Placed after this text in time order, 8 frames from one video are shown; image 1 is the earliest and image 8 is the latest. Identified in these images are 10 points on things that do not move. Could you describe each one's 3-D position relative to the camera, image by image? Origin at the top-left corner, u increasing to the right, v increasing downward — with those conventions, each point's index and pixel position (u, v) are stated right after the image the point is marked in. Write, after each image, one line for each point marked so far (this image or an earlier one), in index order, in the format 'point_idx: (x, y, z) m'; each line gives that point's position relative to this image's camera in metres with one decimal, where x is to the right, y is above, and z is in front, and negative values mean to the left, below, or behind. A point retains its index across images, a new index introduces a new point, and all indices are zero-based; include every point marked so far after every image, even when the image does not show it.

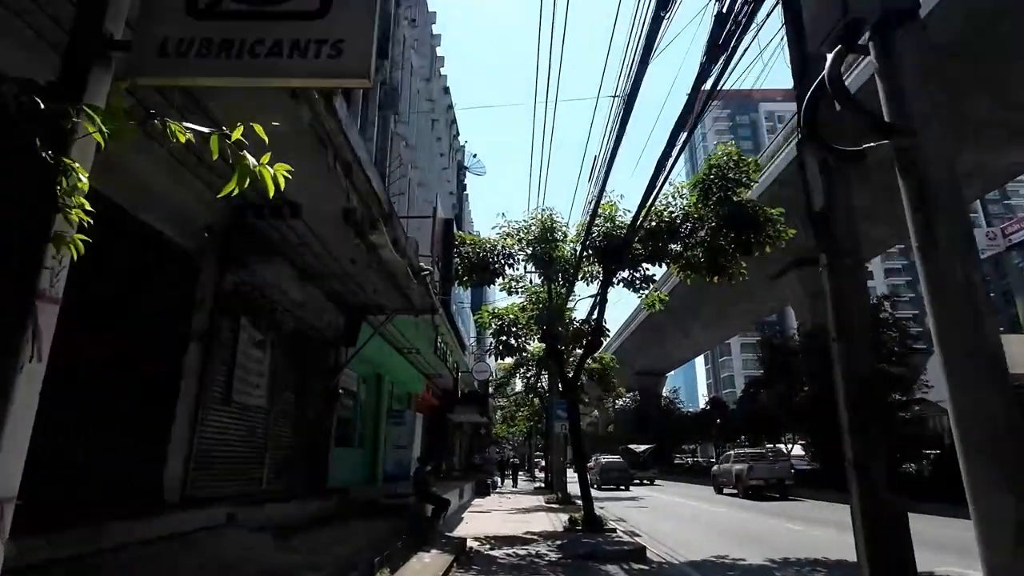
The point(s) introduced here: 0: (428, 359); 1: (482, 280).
0: (-2.3, -1.9, +15.2) m
1: (-0.7, +0.2, +12.5) m
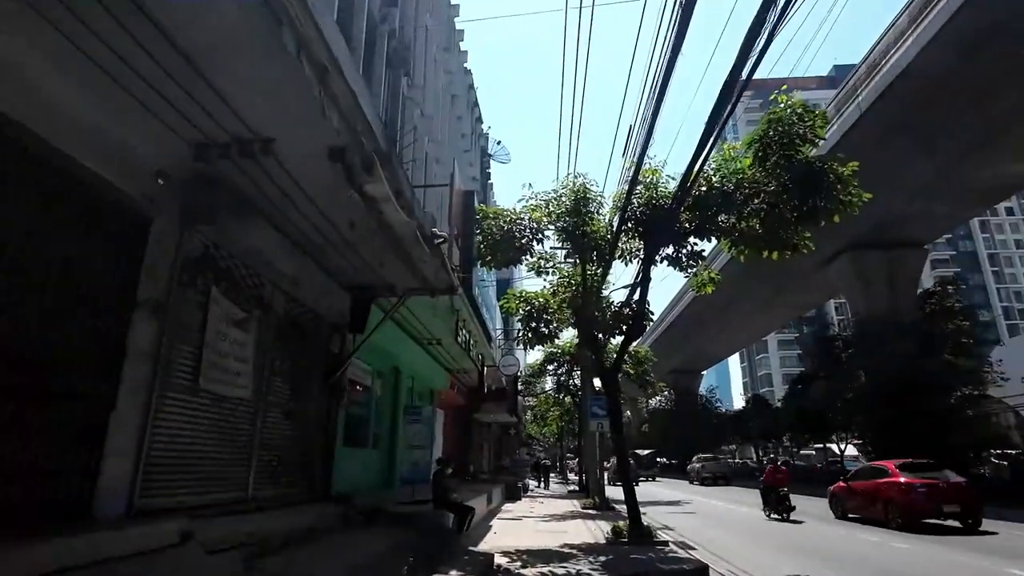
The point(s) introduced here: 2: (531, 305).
0: (-1.6, -1.6, +13.9) m
1: (-0.1, +0.6, +11.1) m
2: (+0.4, -0.4, +11.8) m
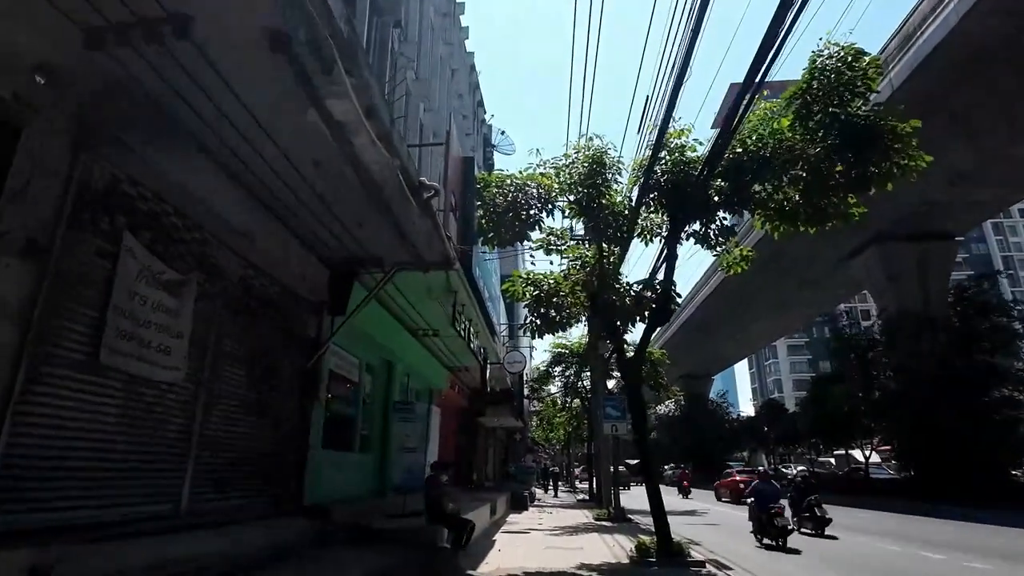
0: (-1.4, -1.2, +12.4) m
1: (0.0, +1.0, +9.7) m
2: (+0.5, 0.0, +10.4) m
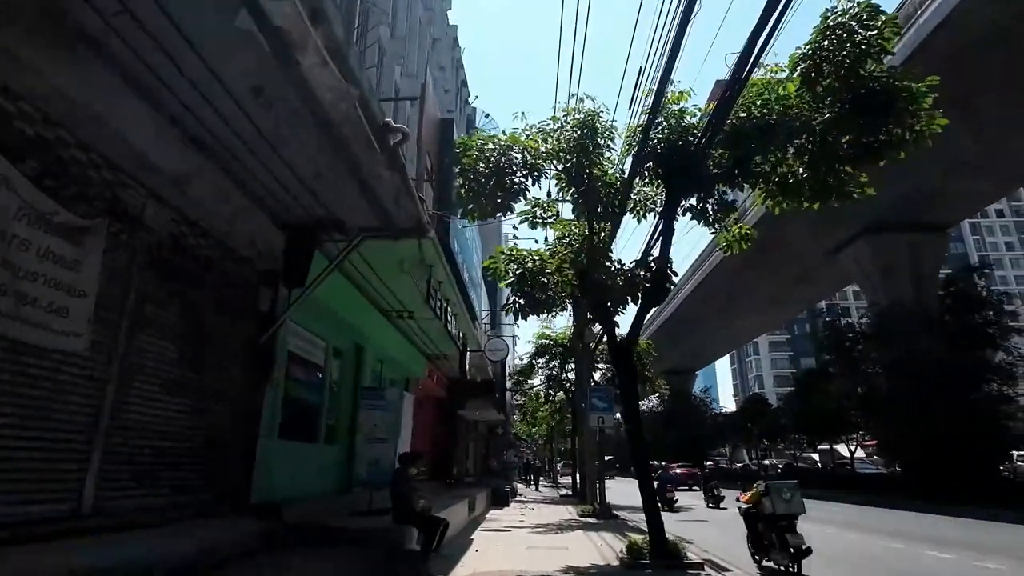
0: (-1.8, -0.8, +11.6) m
1: (-0.3, +1.4, +8.9) m
2: (+0.2, +0.4, +9.6) m
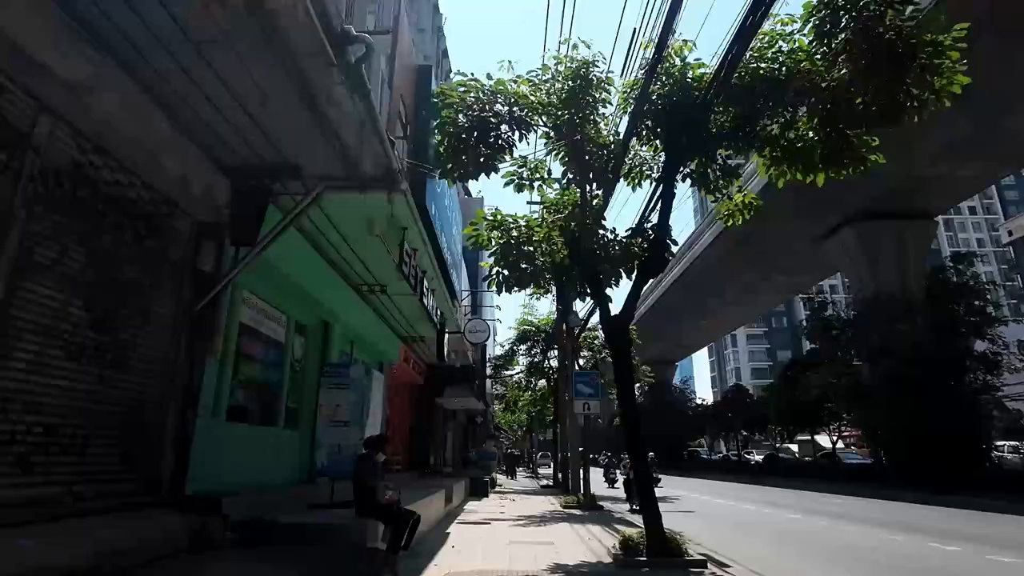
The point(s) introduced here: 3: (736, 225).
0: (-2.1, -0.3, +10.6) m
1: (-0.5, +1.8, +7.9) m
2: (0.0, +0.8, +8.7) m
3: (+3.7, +1.0, +9.2) m
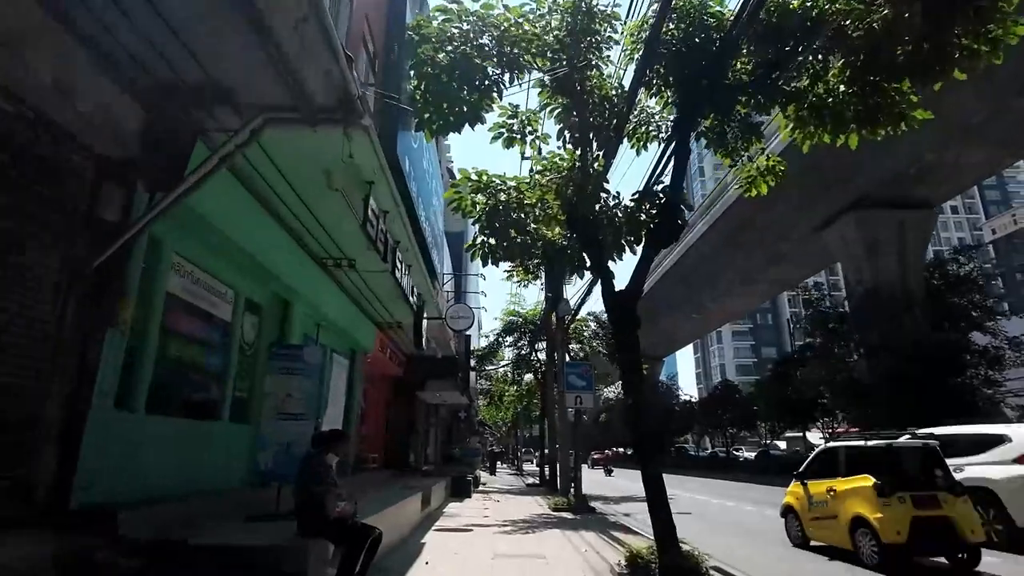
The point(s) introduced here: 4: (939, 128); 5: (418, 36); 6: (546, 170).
0: (-2.4, +0.1, +9.4) m
1: (-0.6, +2.2, +6.7) m
2: (-0.2, +1.2, +7.5) m
3: (+3.6, +1.4, +8.1) m
4: (+14.2, +5.3, +18.6) m
5: (-1.1, +3.0, +6.8) m
6: (+0.5, +1.6, +7.7) m
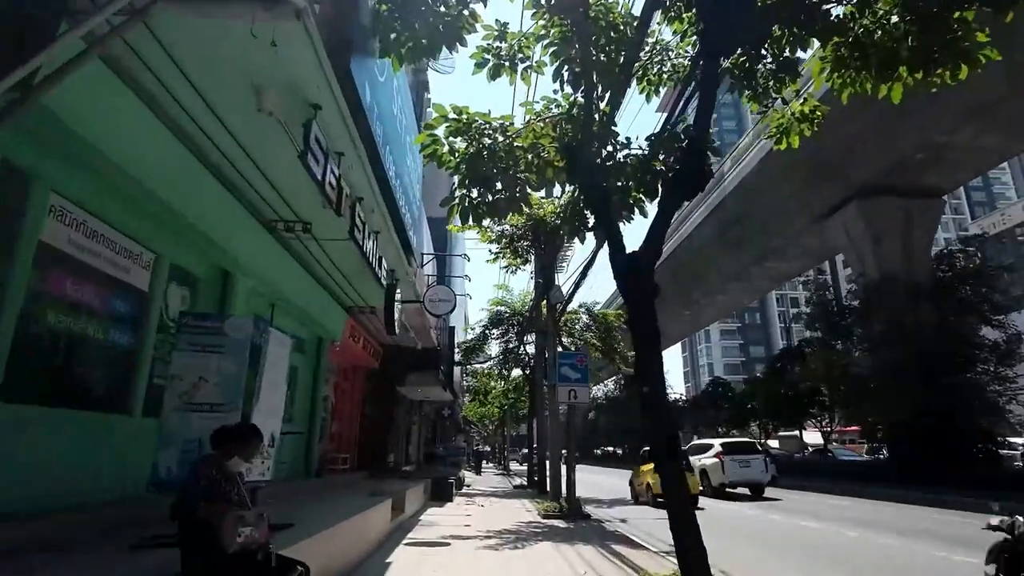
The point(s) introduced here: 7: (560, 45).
0: (-2.6, +0.5, +8.0) m
1: (-0.8, +2.6, +5.4) m
2: (-0.3, +1.6, +6.2) m
3: (+3.4, +1.7, +6.9) m
4: (+13.8, +5.6, +17.6) m
5: (-1.2, +3.4, +5.4) m
6: (+0.3, +2.0, +6.4) m
7: (+0.5, +2.7, +6.1) m
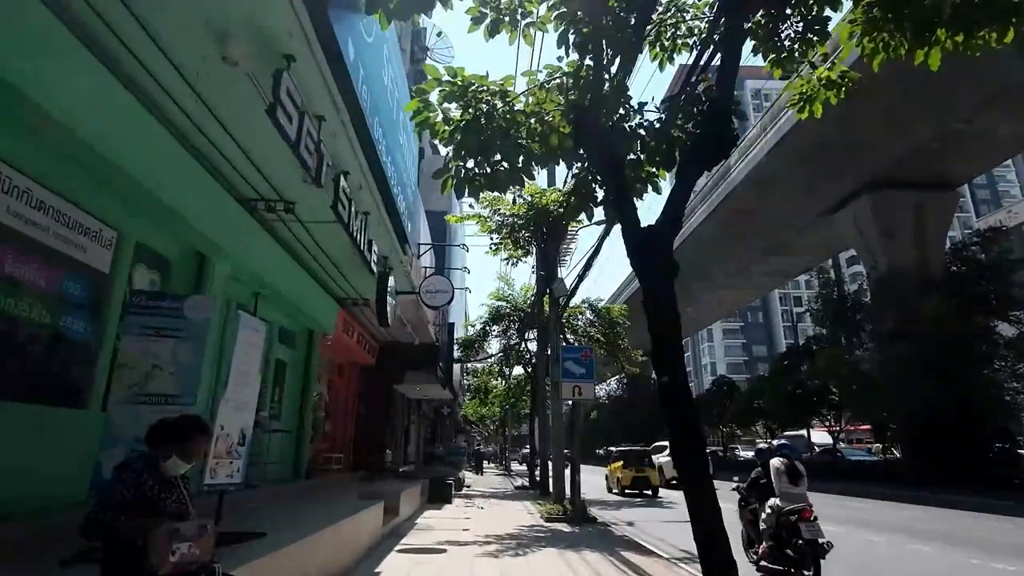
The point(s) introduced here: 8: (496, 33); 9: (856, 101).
0: (-2.5, +0.7, +7.4) m
1: (-0.8, +2.7, +4.8) m
2: (-0.3, +1.8, +5.6) m
3: (+3.4, +1.9, +6.3) m
4: (+13.8, +5.8, +17.0) m
5: (-1.2, +3.5, +4.8) m
6: (+0.3, +2.2, +5.8) m
7: (+0.5, +2.9, +5.5) m
8: (-0.2, +2.4, +5.3) m
9: (+10.8, +5.9, +17.5) m
